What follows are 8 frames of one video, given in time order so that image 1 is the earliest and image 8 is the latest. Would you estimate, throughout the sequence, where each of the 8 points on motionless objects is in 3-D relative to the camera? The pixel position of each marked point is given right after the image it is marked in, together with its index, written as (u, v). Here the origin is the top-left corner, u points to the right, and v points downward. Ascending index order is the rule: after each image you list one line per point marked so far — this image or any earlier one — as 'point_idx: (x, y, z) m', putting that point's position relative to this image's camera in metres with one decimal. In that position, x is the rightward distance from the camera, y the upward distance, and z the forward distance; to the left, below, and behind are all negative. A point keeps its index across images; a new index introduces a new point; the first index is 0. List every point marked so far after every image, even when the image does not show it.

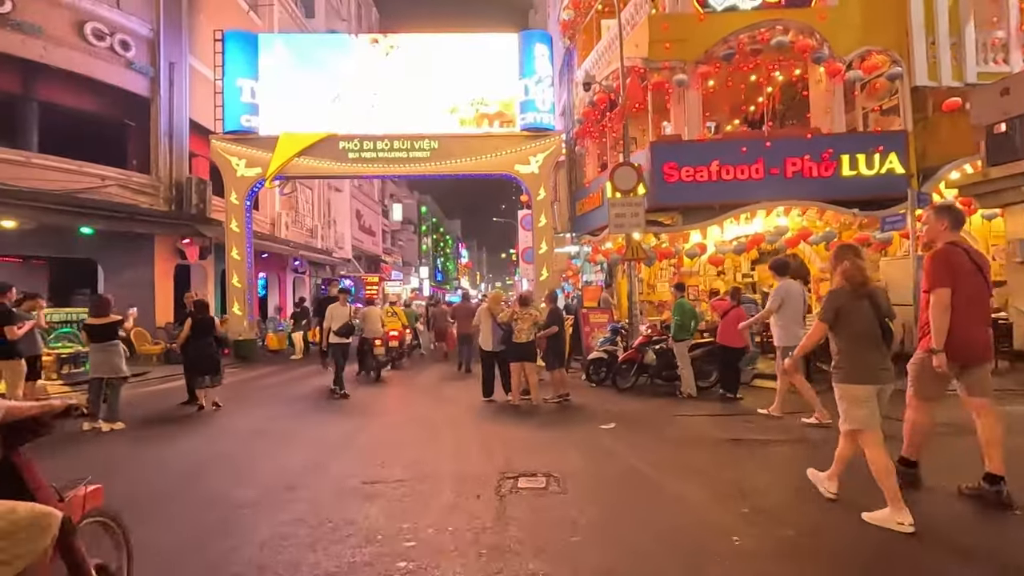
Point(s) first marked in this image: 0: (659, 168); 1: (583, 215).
0: (+3.8, +3.2, +14.0) m
1: (+2.6, +2.6, +19.2) m
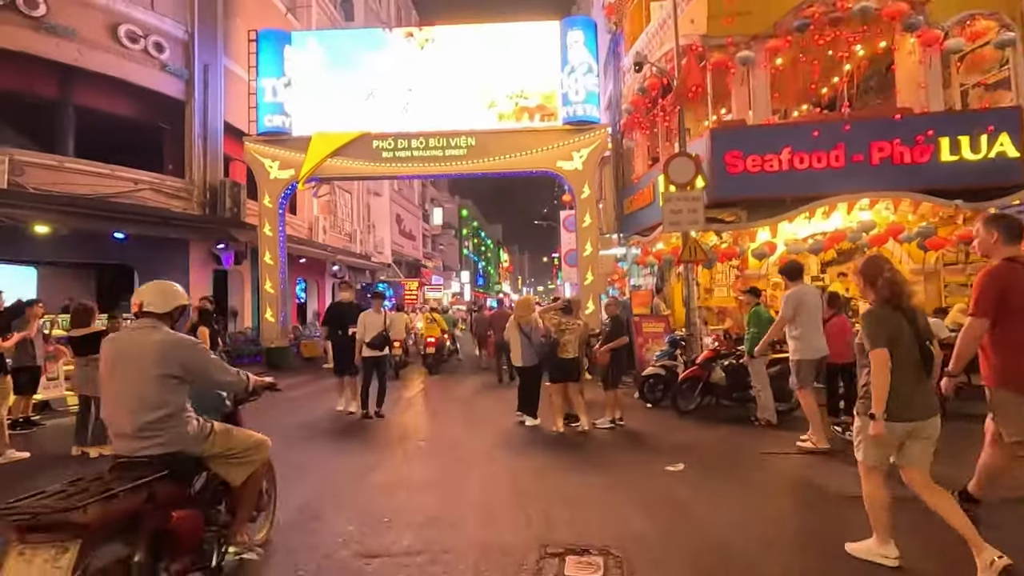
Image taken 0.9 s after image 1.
0: (+4.8, +3.1, +12.4) m
1: (+4.0, +2.4, +17.6) m
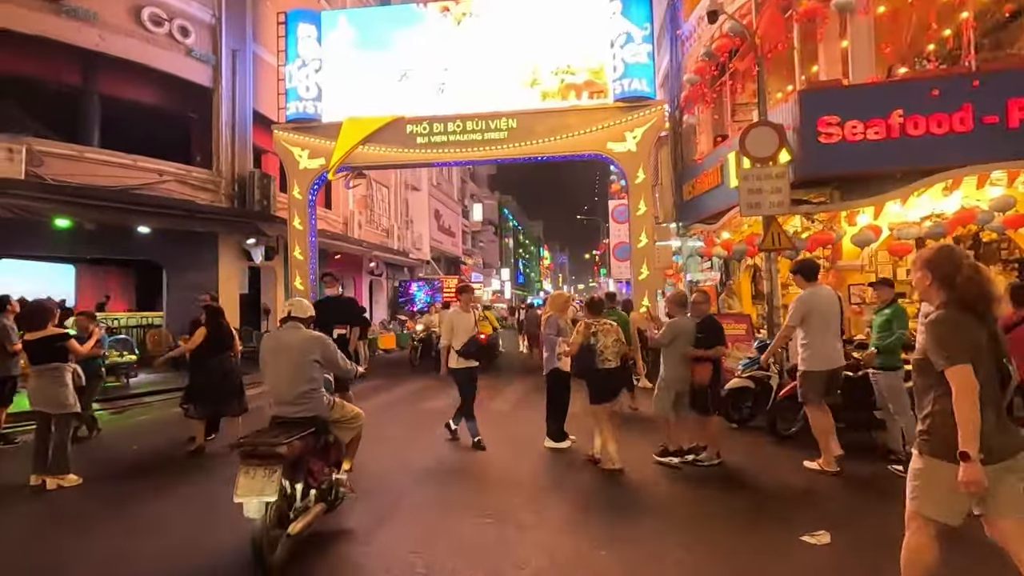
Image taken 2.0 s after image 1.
0: (+5.8, +3.2, +10.3) m
1: (+5.3, +2.6, +15.6) m
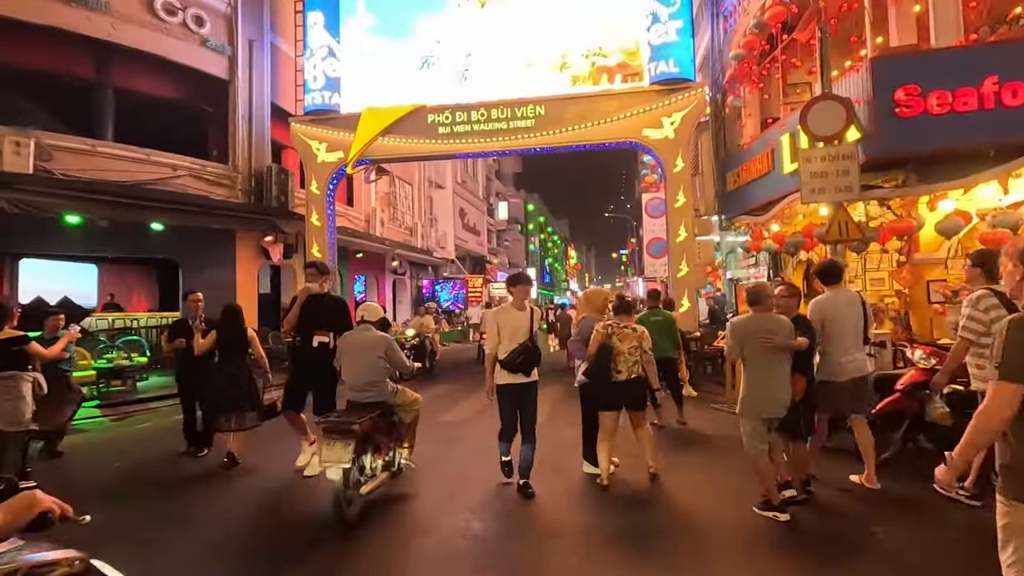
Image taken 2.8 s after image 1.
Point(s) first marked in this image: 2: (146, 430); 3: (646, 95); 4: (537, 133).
0: (+6.3, +3.2, +9.0) m
1: (+6.1, +2.6, +14.3) m
2: (-6.5, -2.5, +9.4) m
3: (+3.9, +5.6, +15.4) m
4: (+0.8, +4.5, +15.7) m
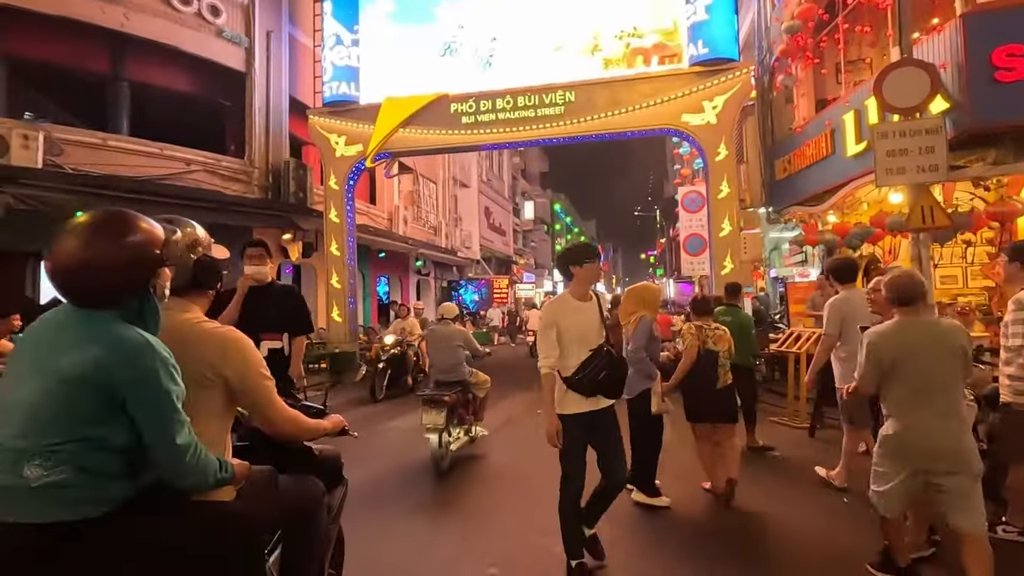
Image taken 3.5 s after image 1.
0: (+6.7, +3.3, +7.7) m
1: (+6.8, +2.7, +13.0) m
2: (-6.0, -2.5, +8.7) m
3: (+4.6, +5.6, +14.2) m
4: (+1.5, +4.6, +14.7) m
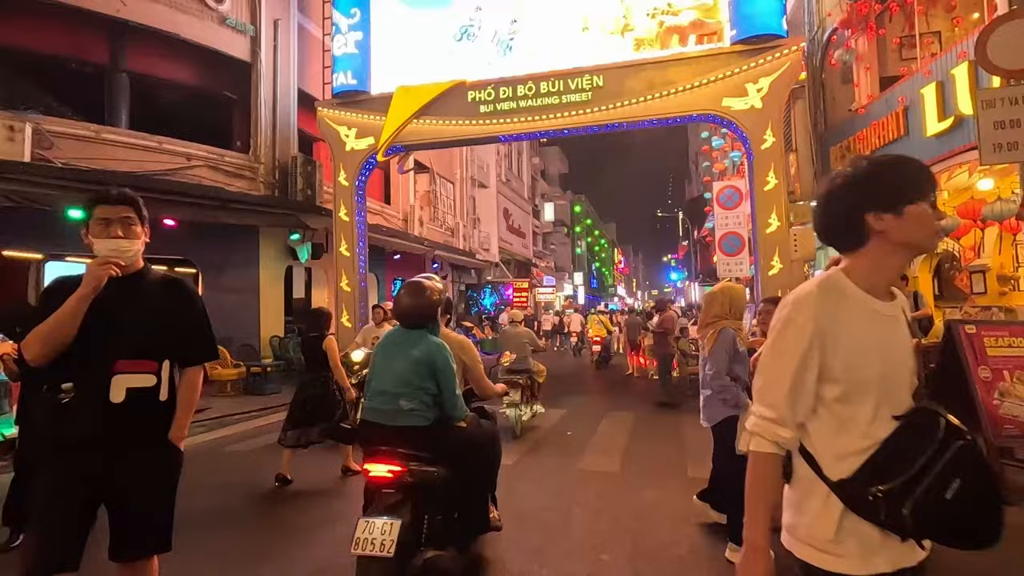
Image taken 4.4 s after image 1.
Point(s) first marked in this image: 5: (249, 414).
0: (+7.0, +3.3, +6.2) m
1: (+7.3, +2.6, +11.5) m
2: (-5.6, -2.5, +7.7) m
3: (+5.2, +5.5, +12.8) m
4: (+2.1, +4.5, +13.4) m
5: (-5.2, -2.5, +10.5) m
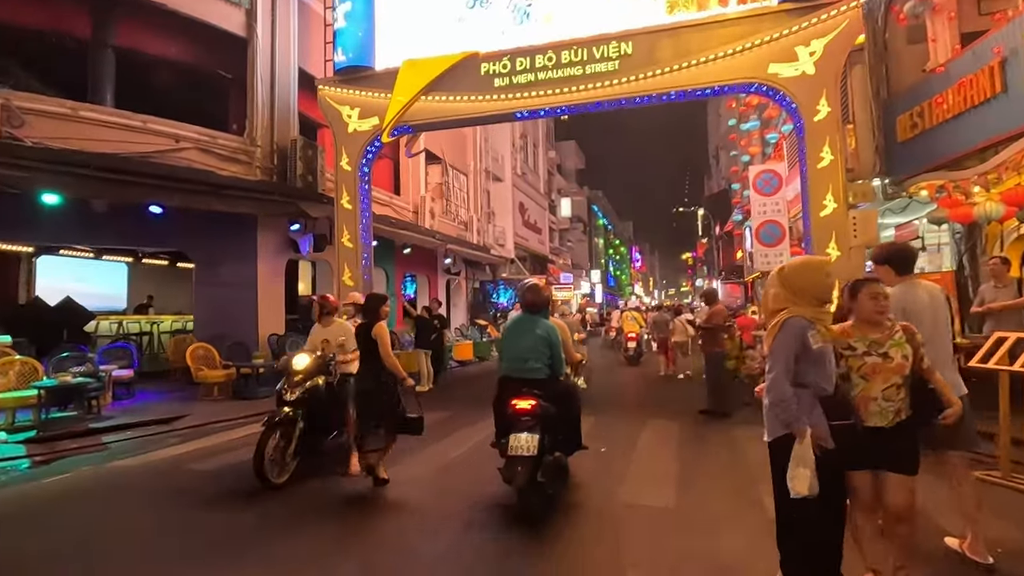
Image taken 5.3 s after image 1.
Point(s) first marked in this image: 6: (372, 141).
0: (+7.2, +3.5, +4.6) m
1: (+7.6, +2.8, +9.9) m
2: (-5.4, -2.3, +6.4) m
3: (+5.5, +5.7, +11.3) m
4: (+2.5, +4.7, +12.0) m
5: (-4.9, -2.3, +9.2) m
6: (-3.6, +3.8, +13.8) m
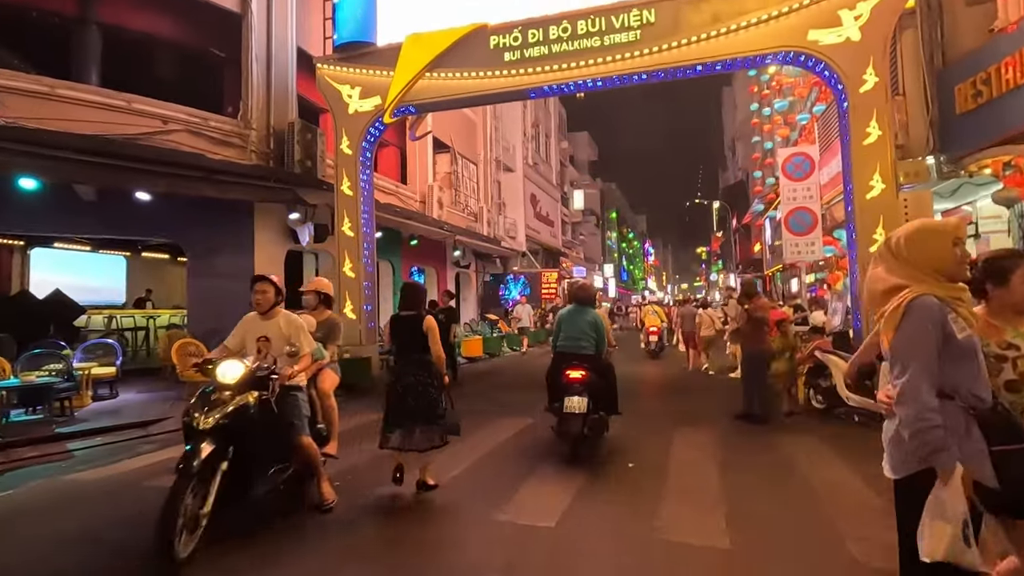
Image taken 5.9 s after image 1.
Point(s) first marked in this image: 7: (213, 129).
0: (+7.3, +3.6, +3.5) m
1: (+7.8, +3.0, +8.8) m
2: (-5.2, -2.2, +5.6) m
3: (+5.8, +5.9, +10.2) m
4: (+2.7, +4.9, +10.9) m
5: (-4.7, -2.2, +8.4) m
6: (-3.3, +4.0, +12.9) m
7: (-7.1, +3.8, +12.7) m
